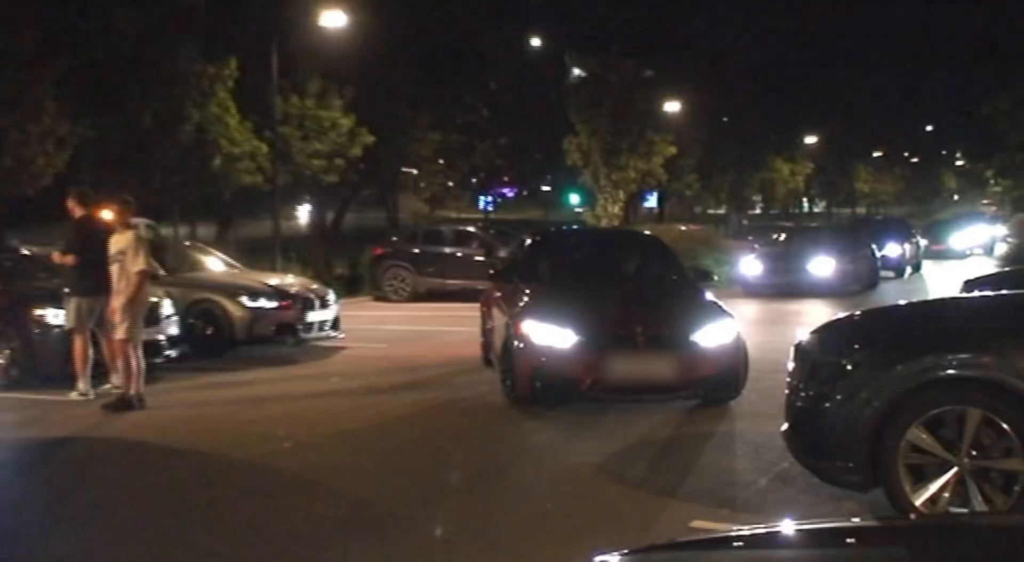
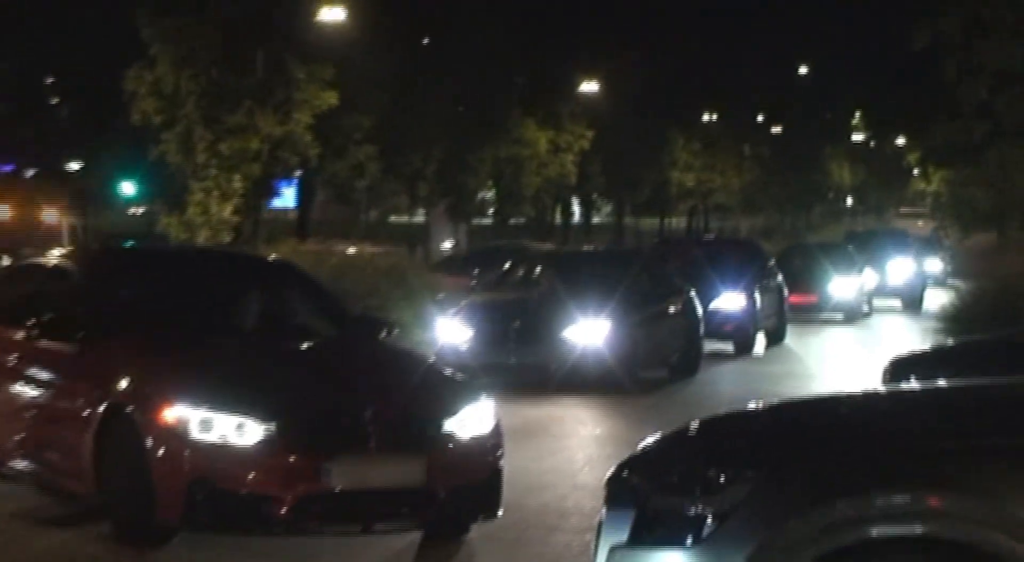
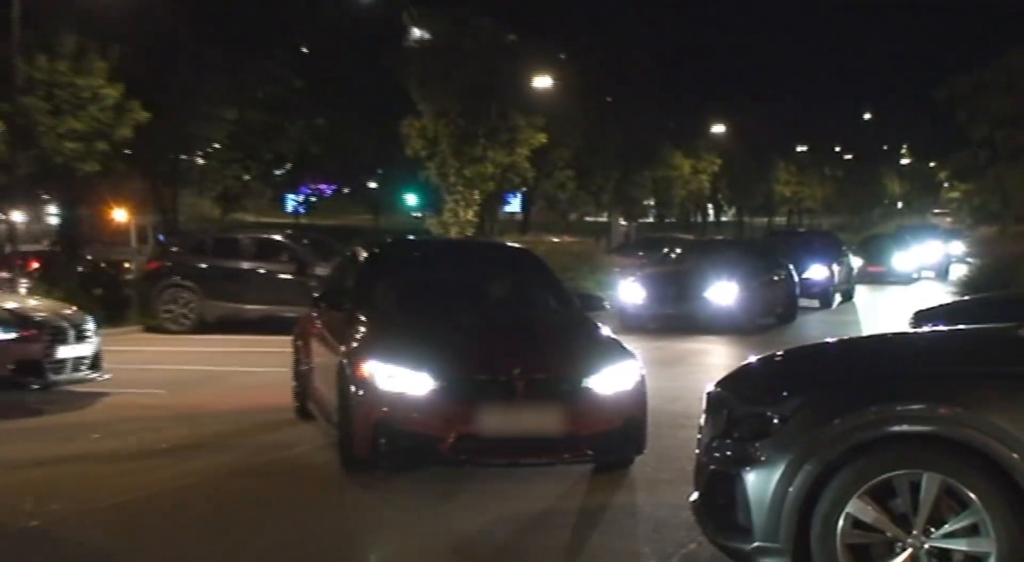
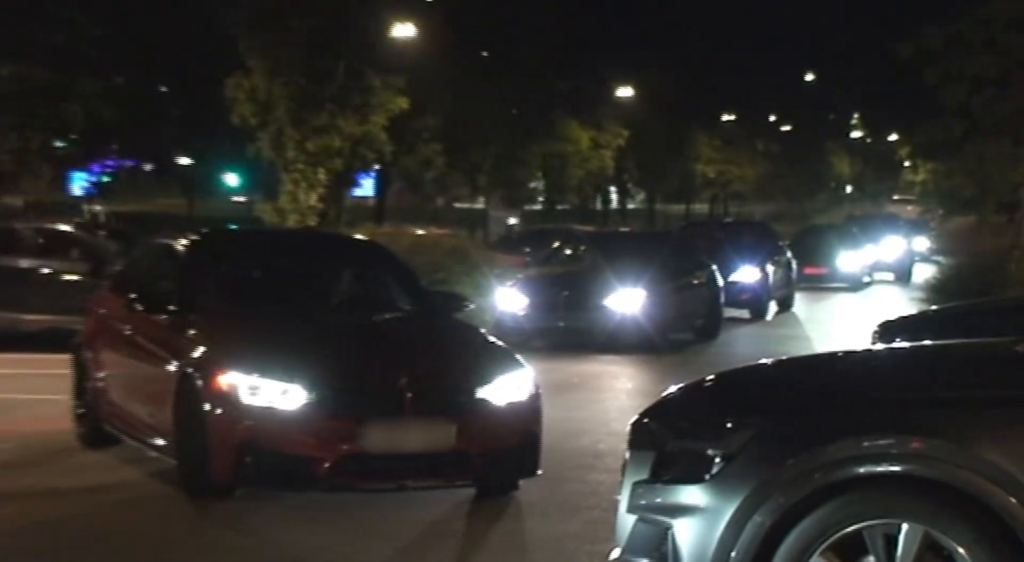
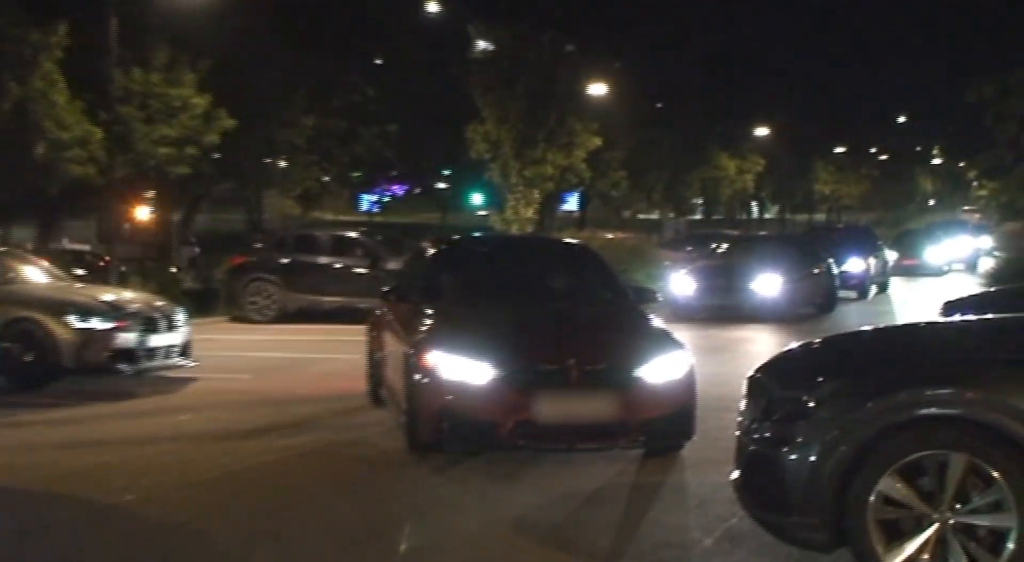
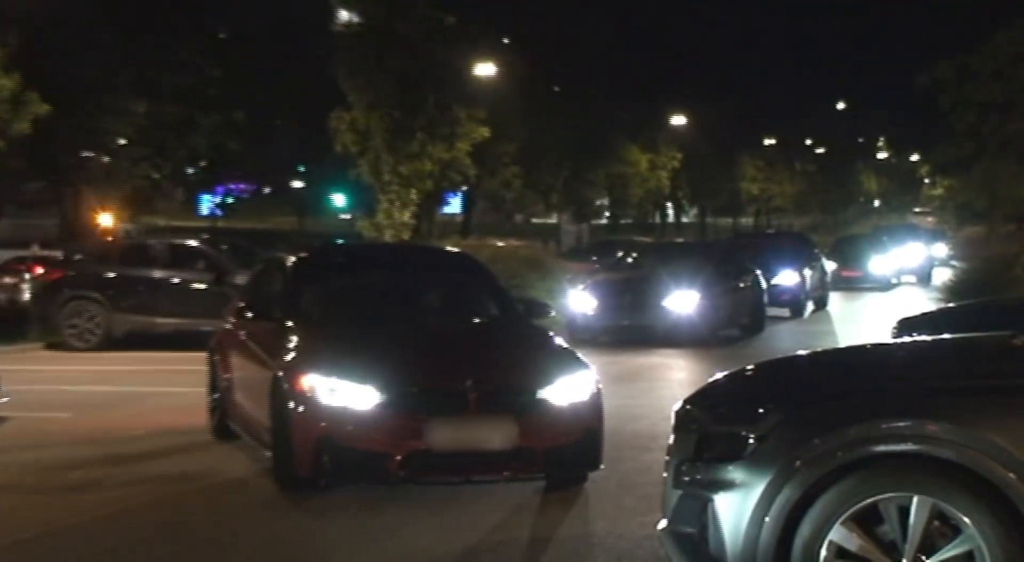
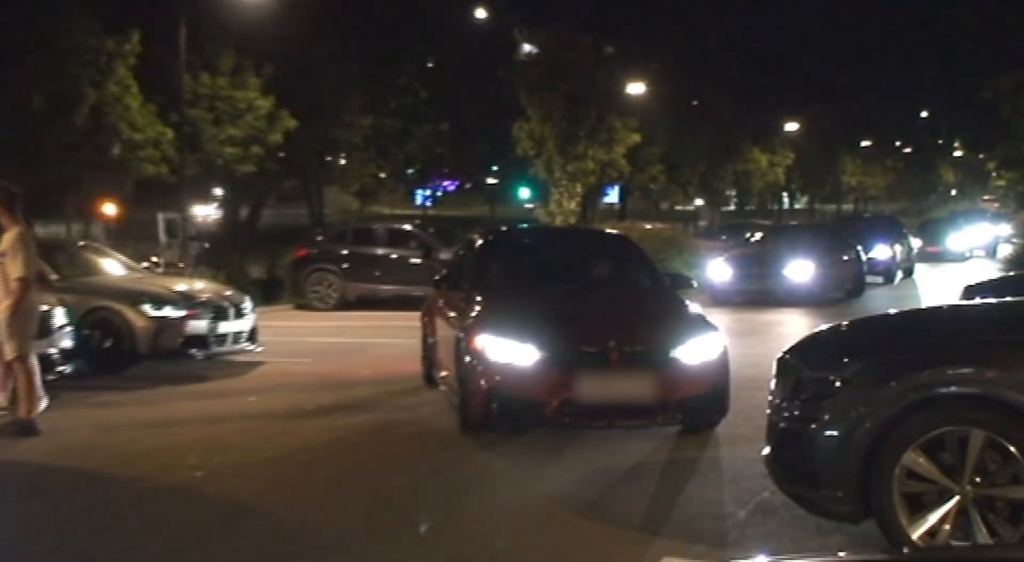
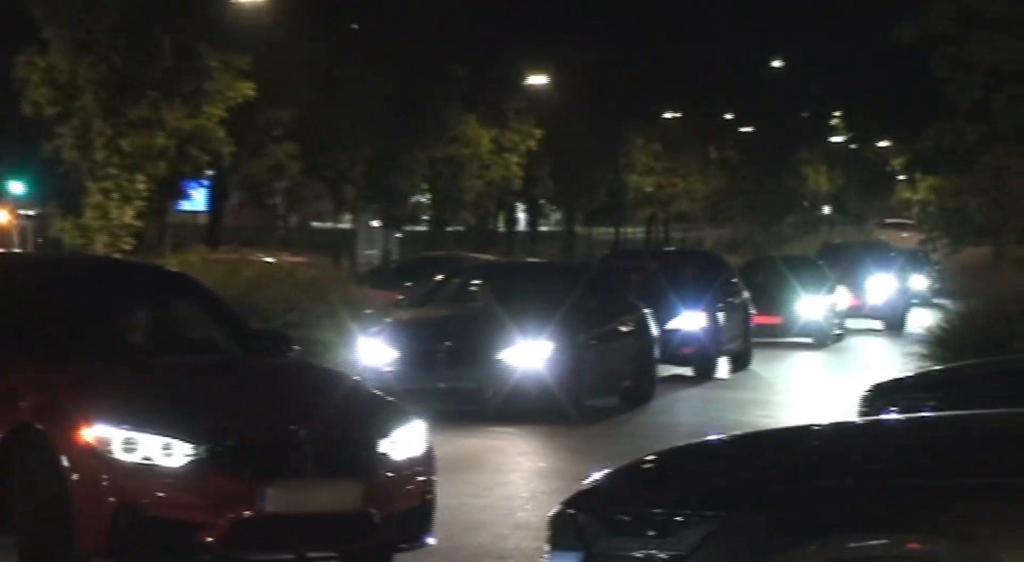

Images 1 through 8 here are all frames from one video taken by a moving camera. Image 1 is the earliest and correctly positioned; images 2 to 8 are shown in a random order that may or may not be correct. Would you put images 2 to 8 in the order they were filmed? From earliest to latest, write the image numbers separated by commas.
7, 5, 3, 6, 4, 2, 8
